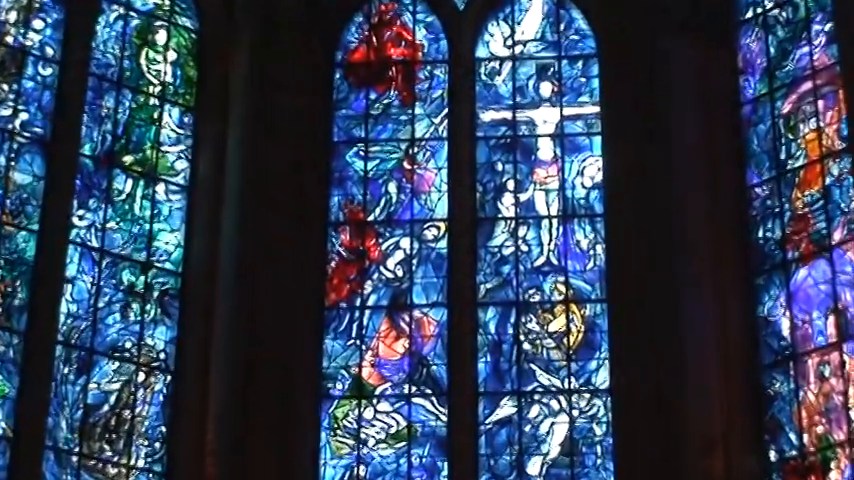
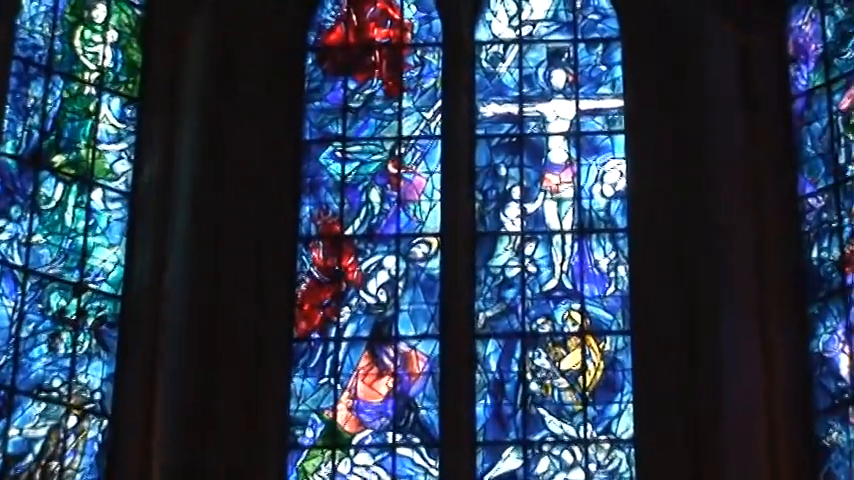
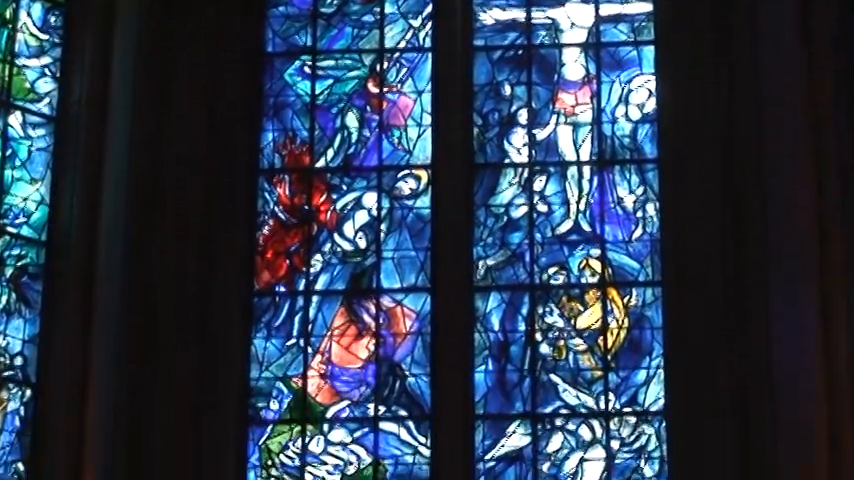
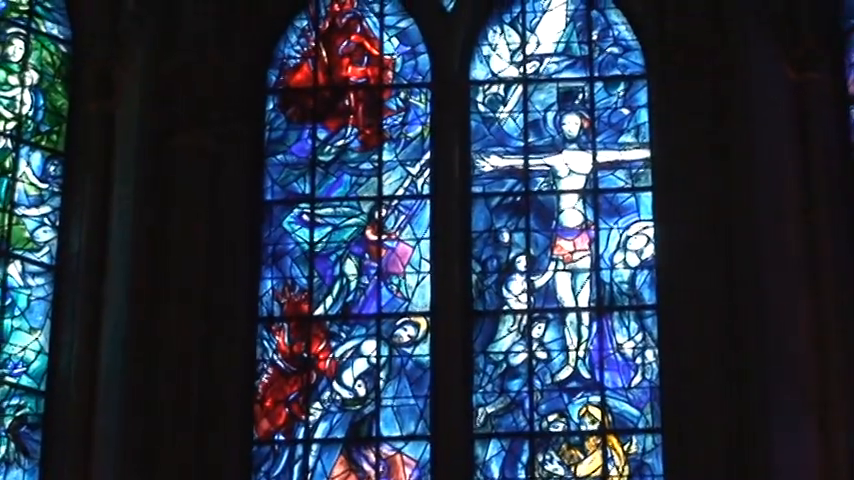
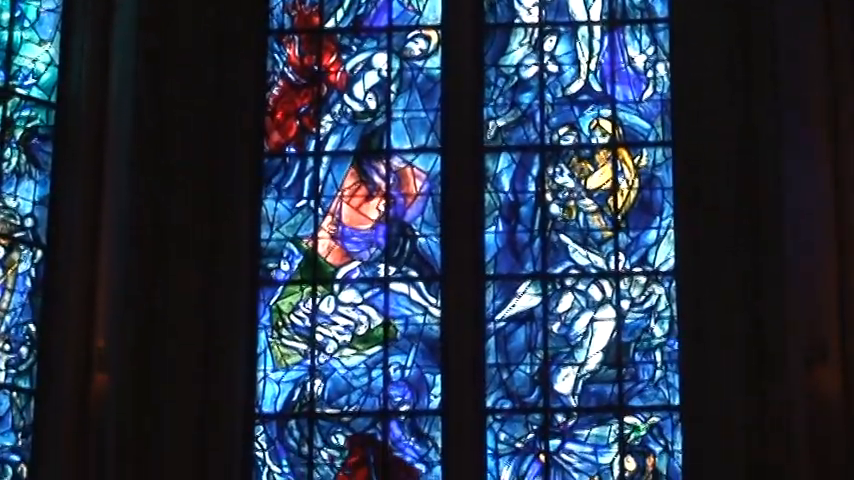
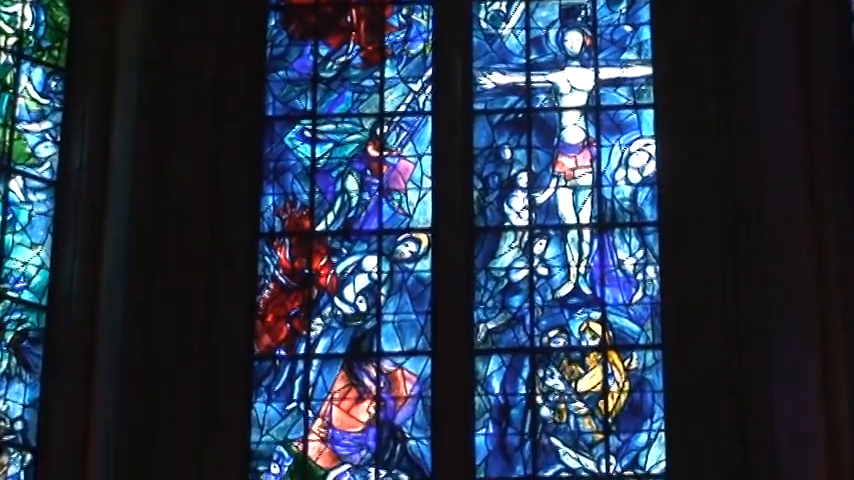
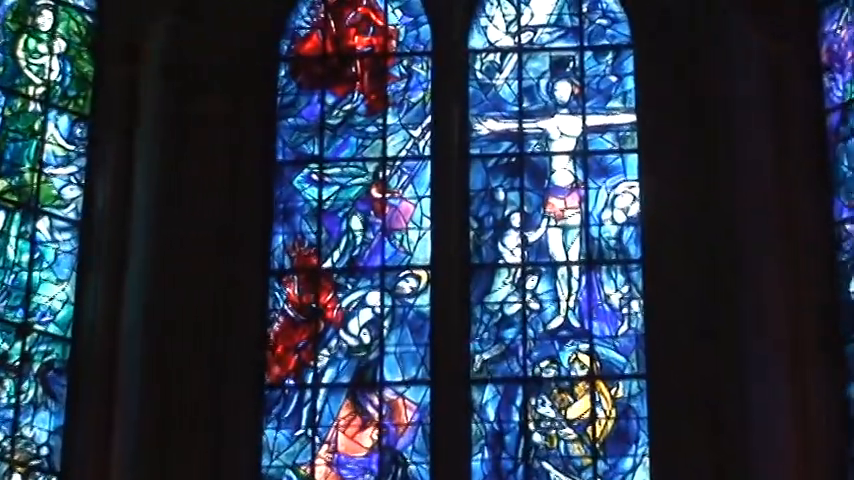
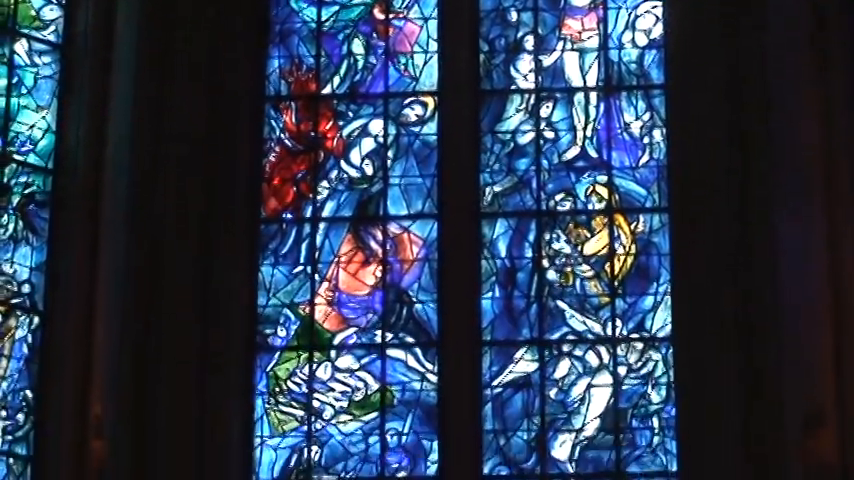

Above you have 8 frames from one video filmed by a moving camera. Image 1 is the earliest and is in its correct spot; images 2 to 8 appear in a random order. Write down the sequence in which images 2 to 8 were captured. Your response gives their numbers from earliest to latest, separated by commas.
2, 7, 4, 6, 3, 8, 5
